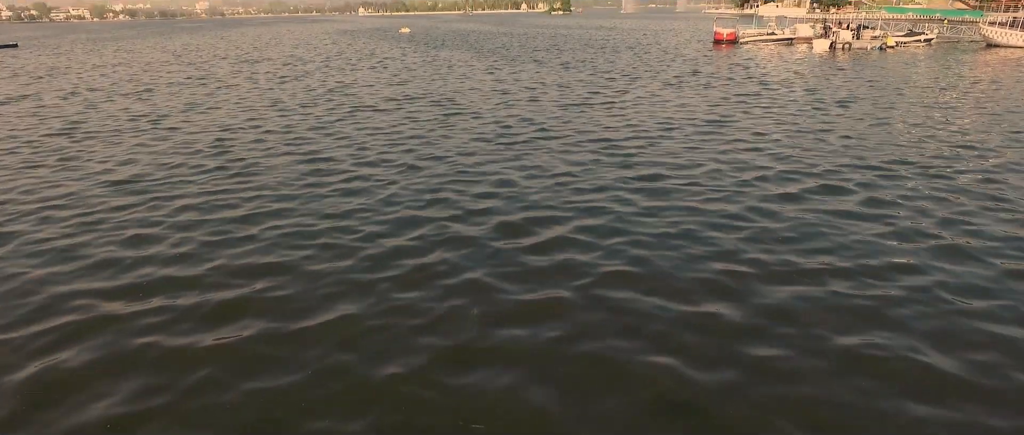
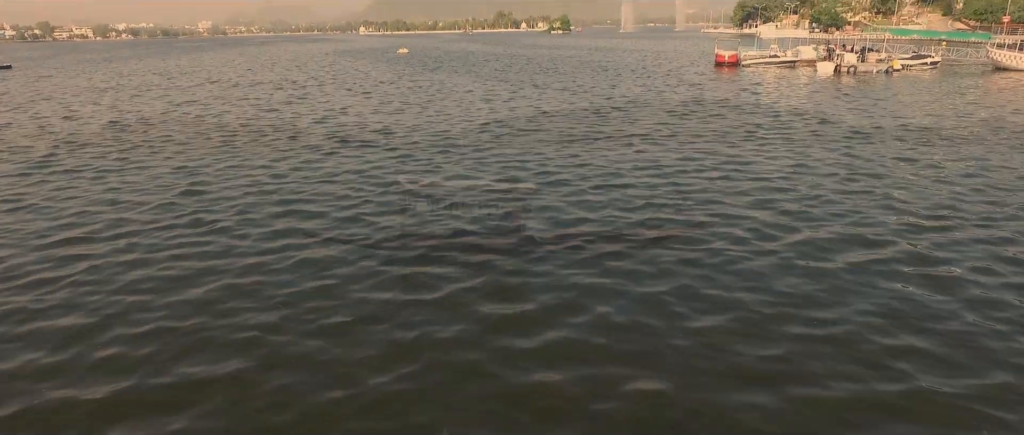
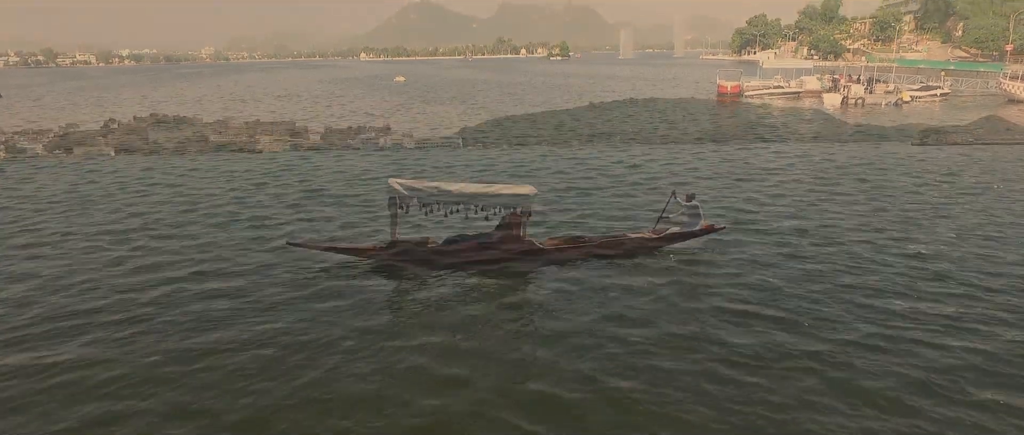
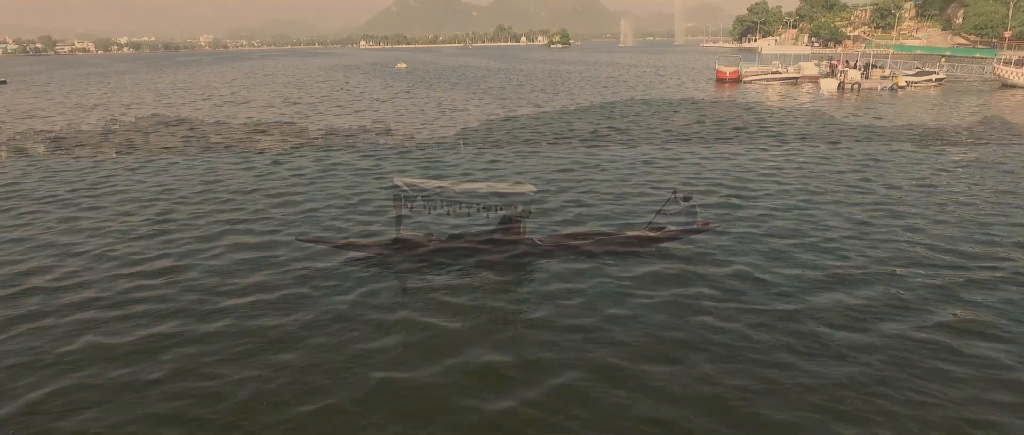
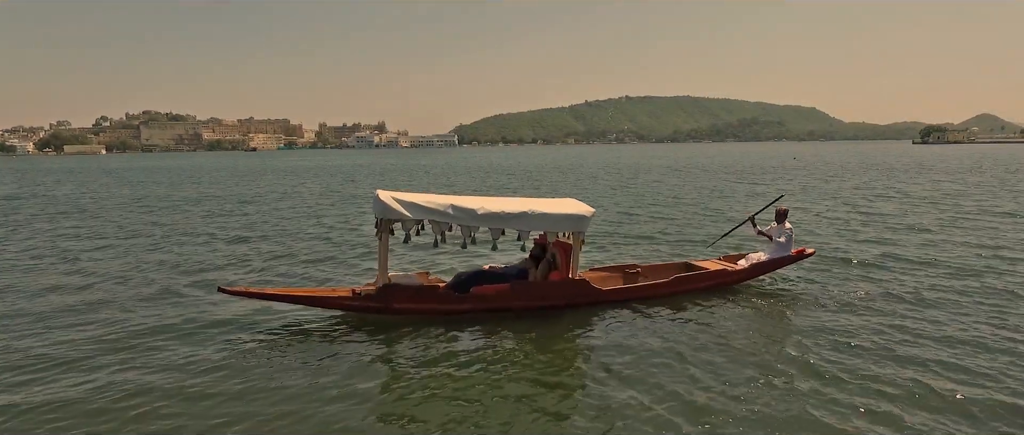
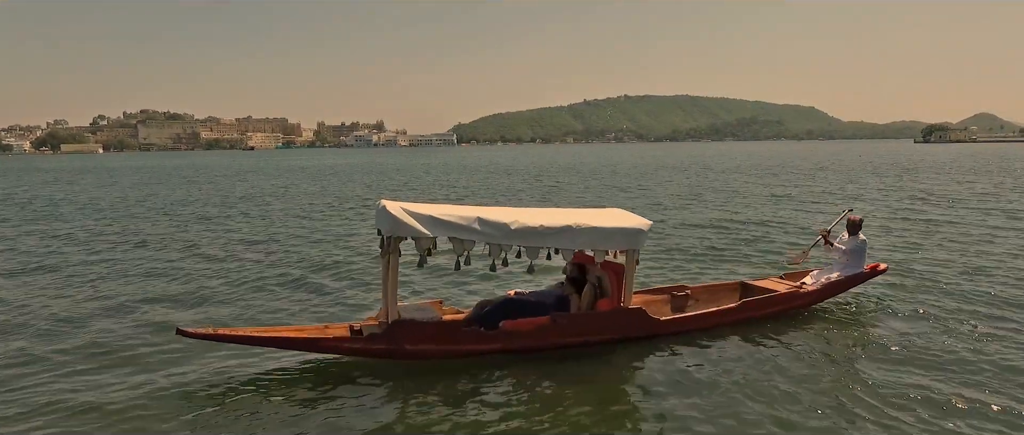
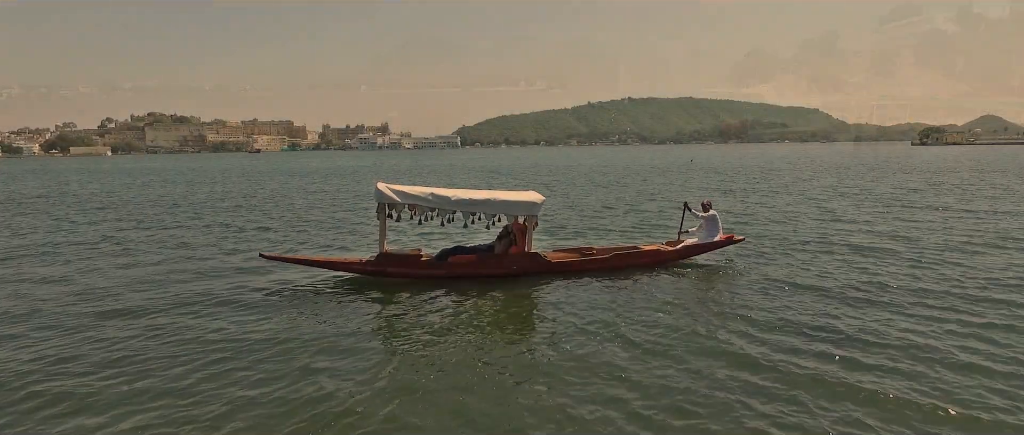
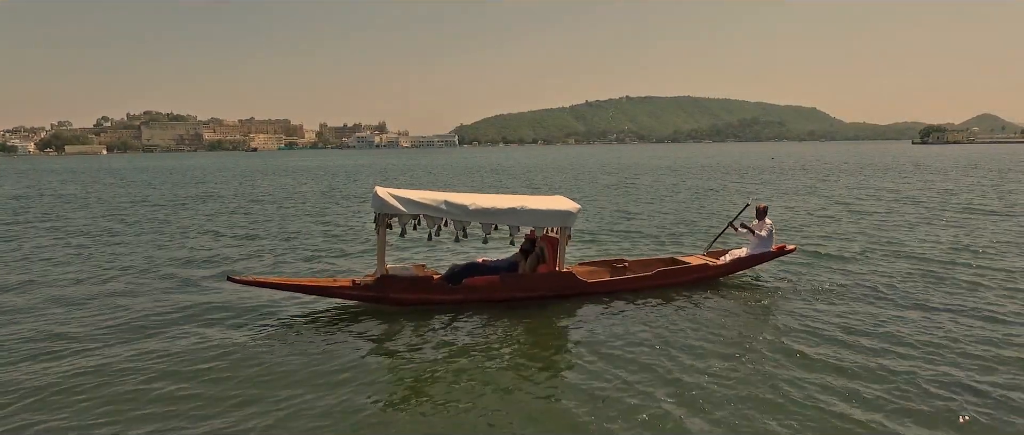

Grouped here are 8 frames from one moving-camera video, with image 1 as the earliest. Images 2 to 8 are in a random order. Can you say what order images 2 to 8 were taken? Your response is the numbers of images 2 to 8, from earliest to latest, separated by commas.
2, 4, 3, 7, 8, 5, 6
